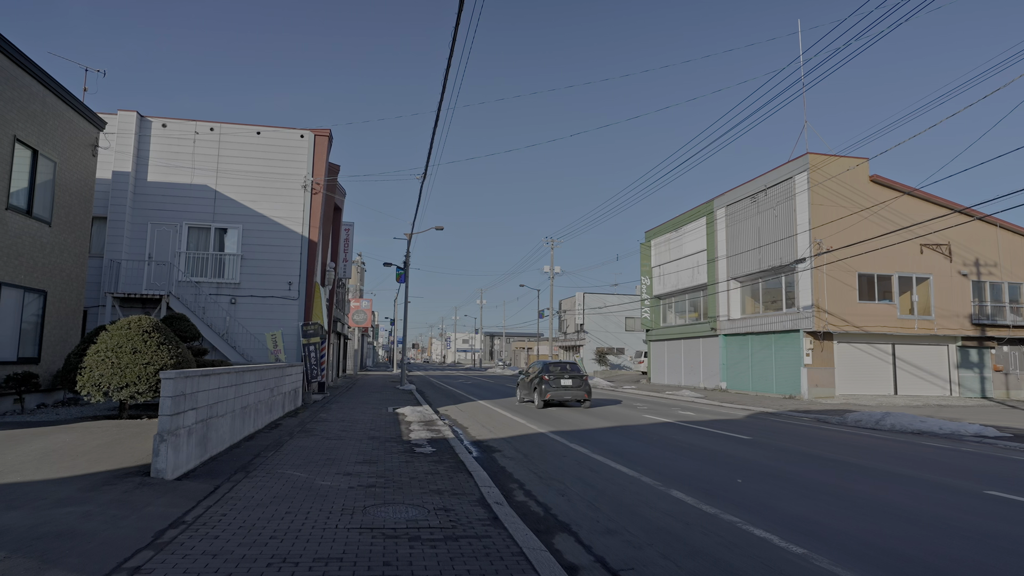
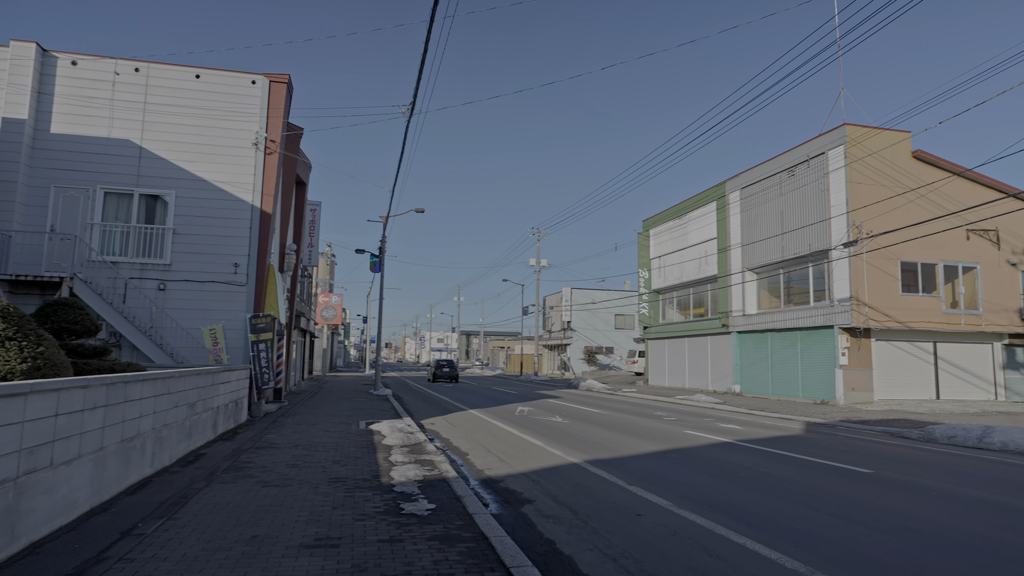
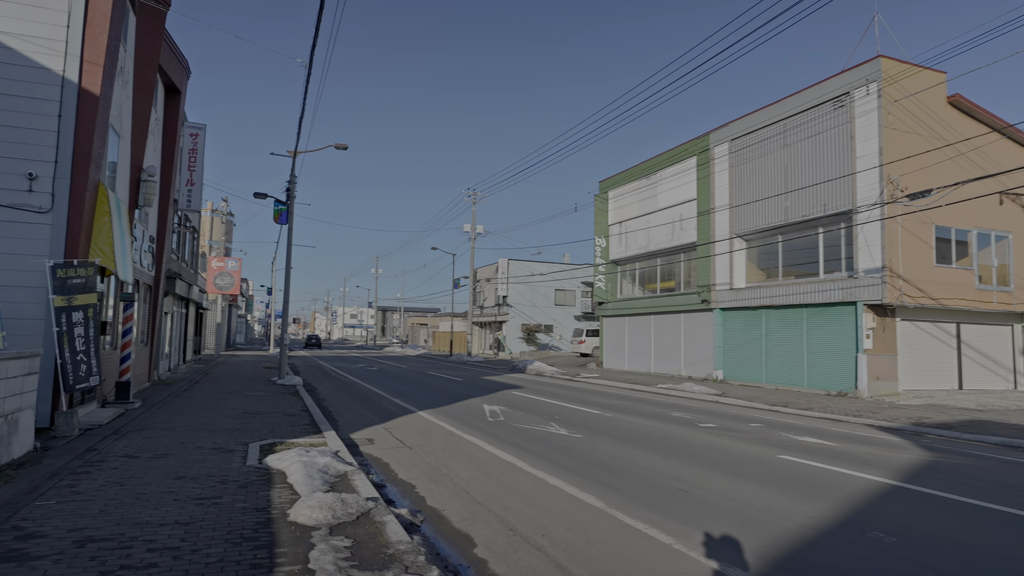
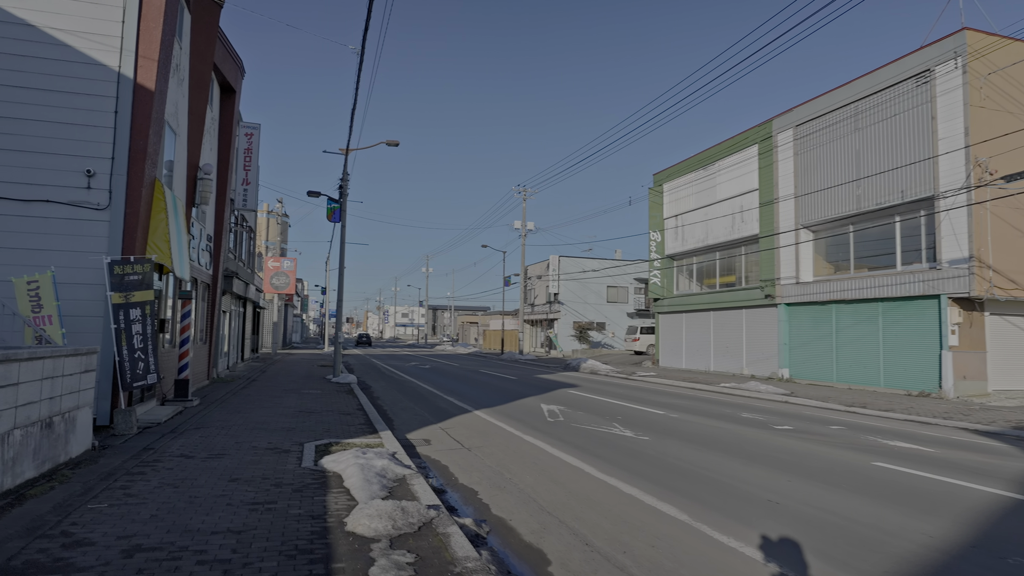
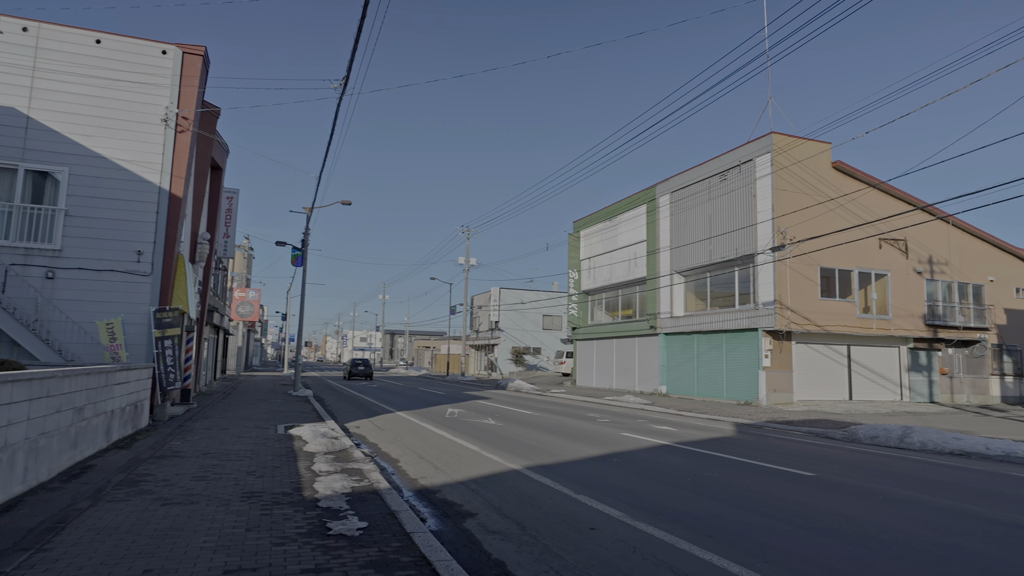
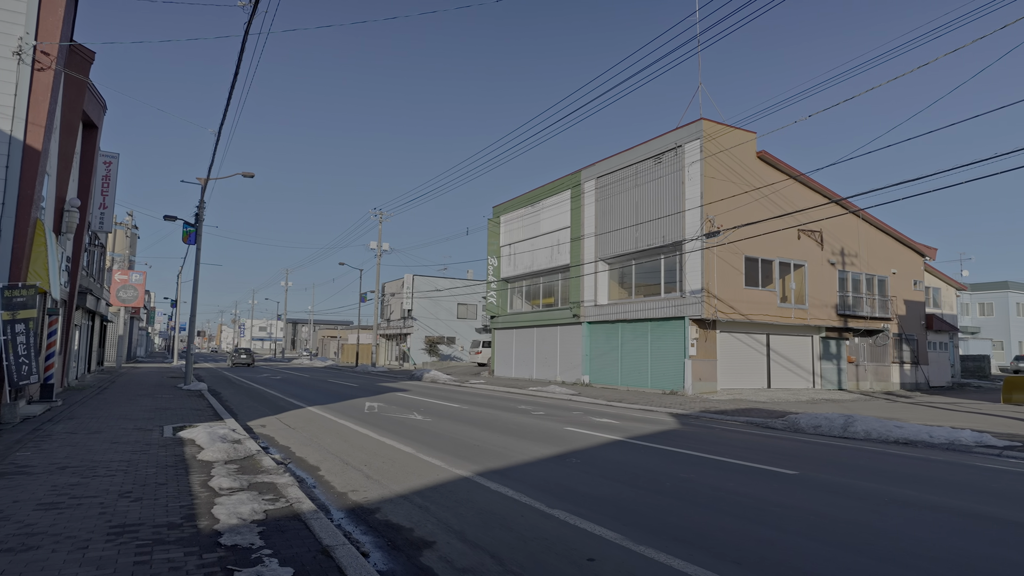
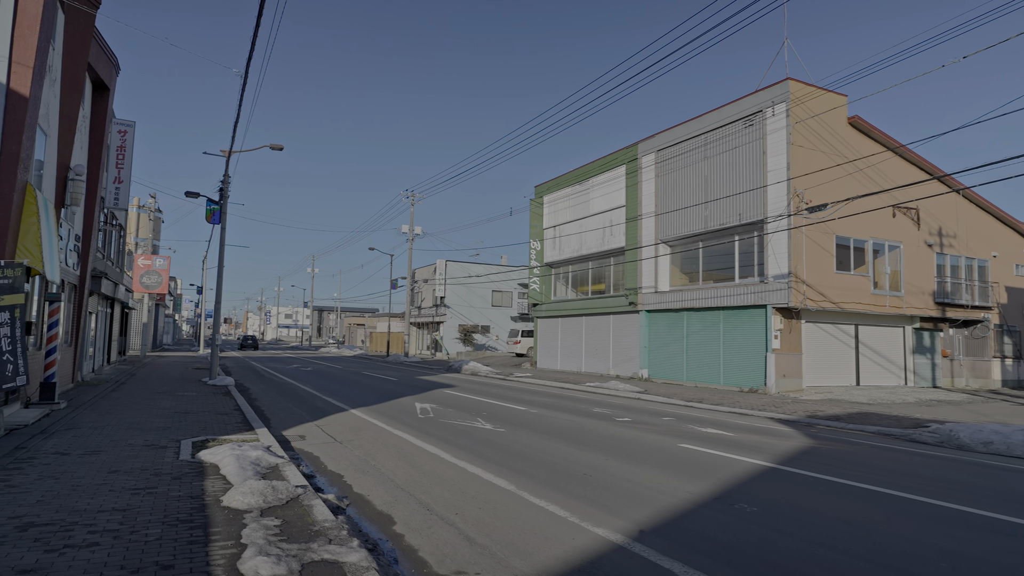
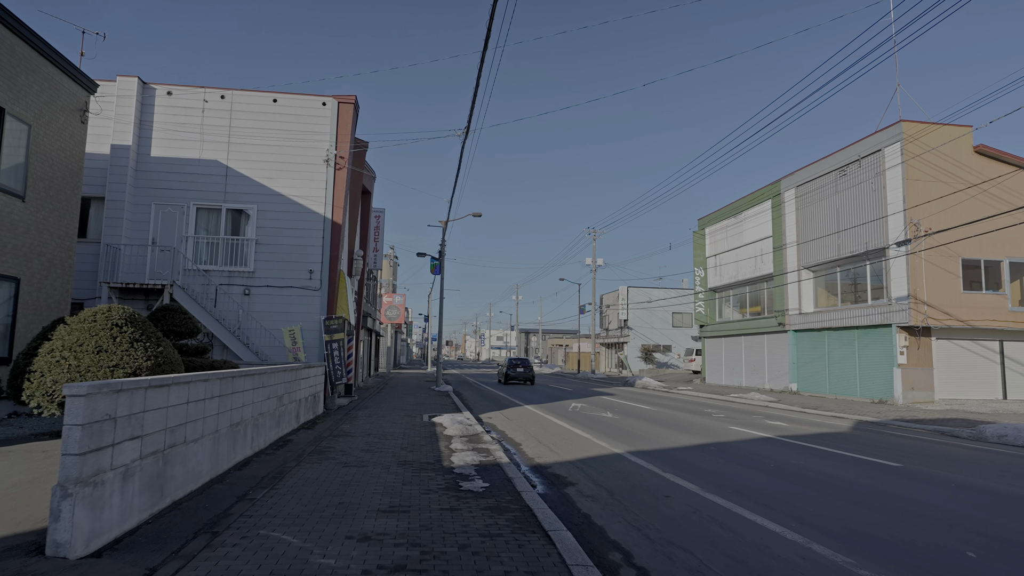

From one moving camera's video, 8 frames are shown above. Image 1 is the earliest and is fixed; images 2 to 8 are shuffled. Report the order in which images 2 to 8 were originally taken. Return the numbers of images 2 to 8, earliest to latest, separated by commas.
8, 2, 5, 6, 7, 3, 4
